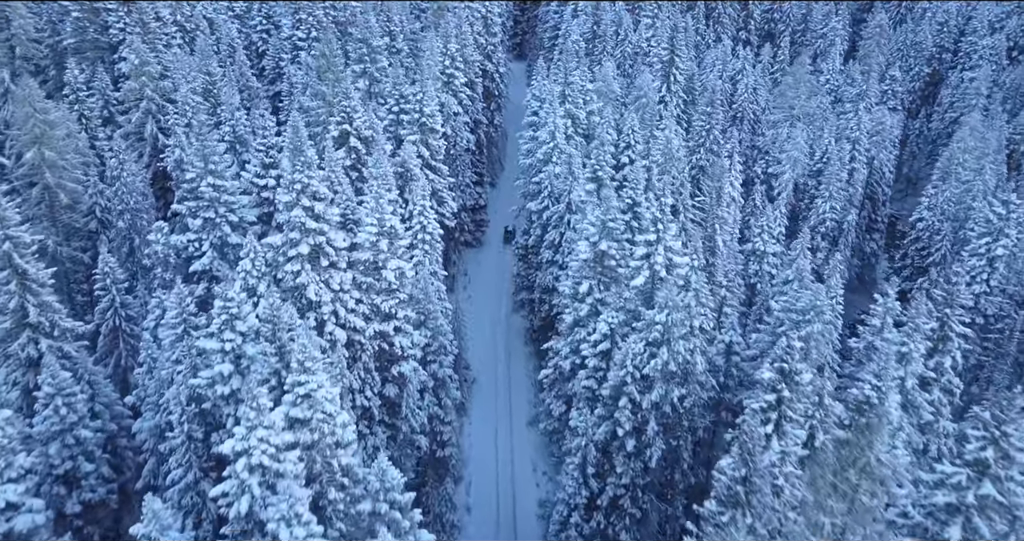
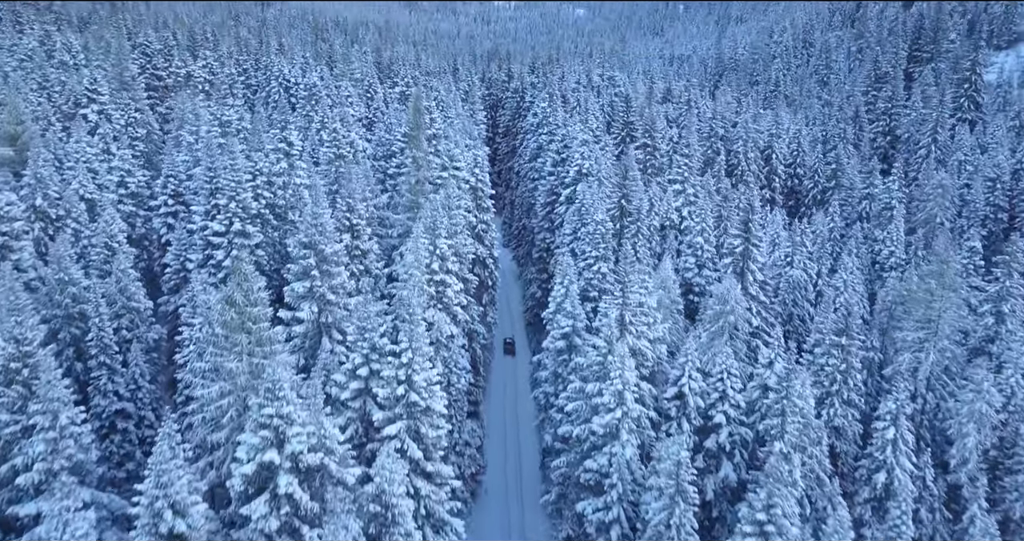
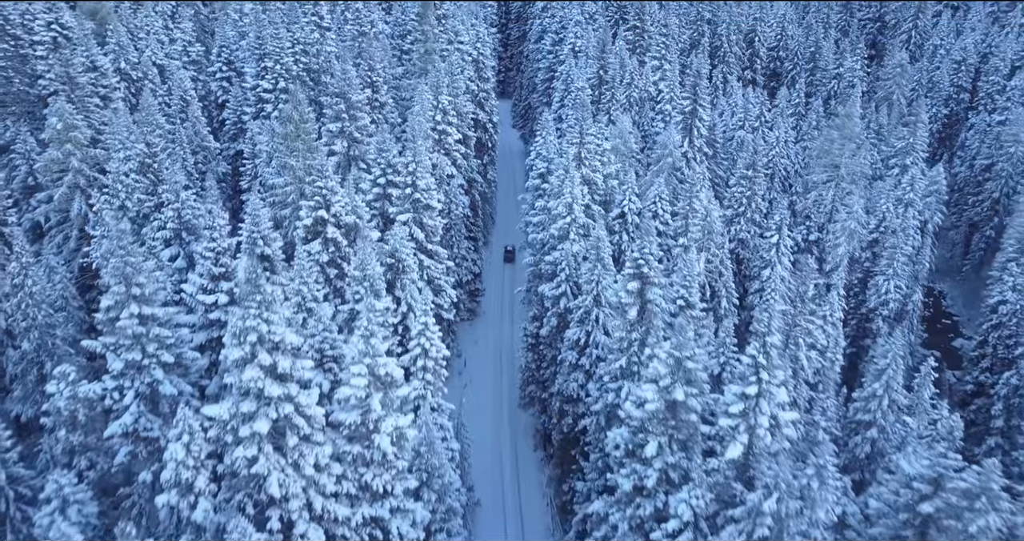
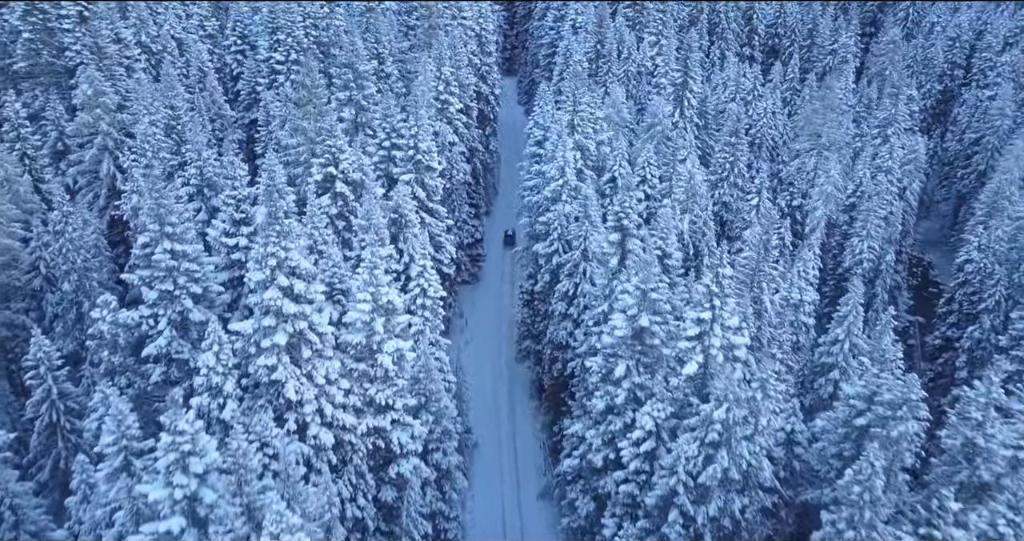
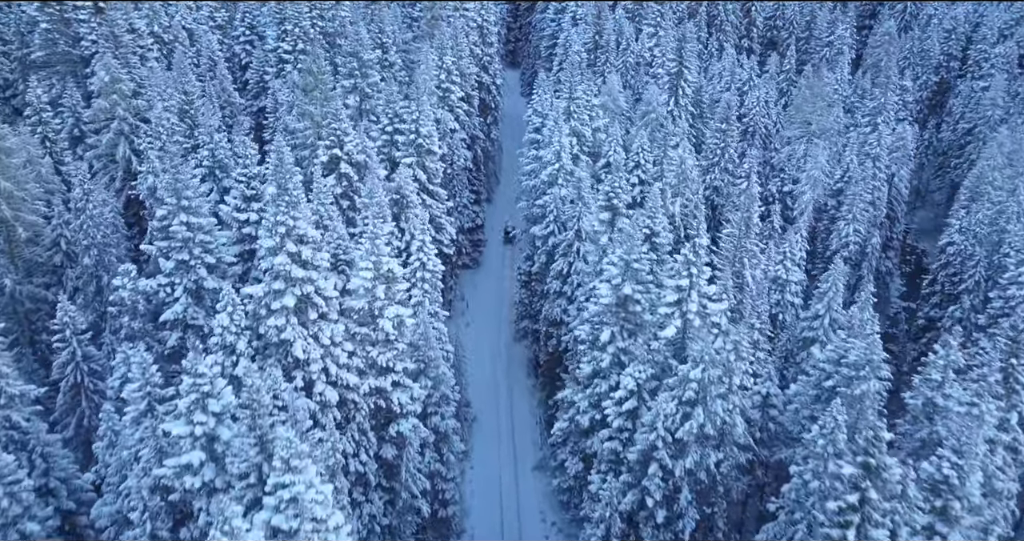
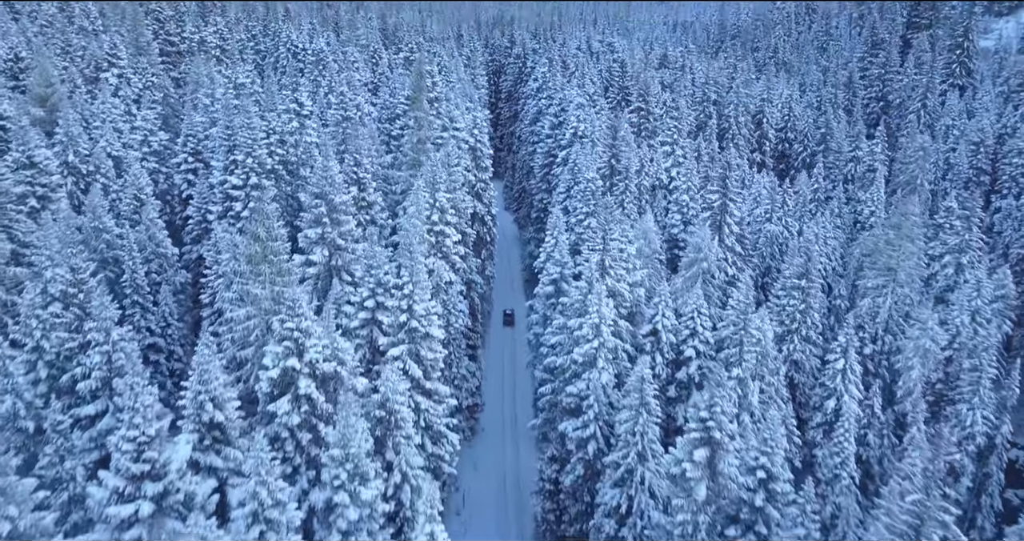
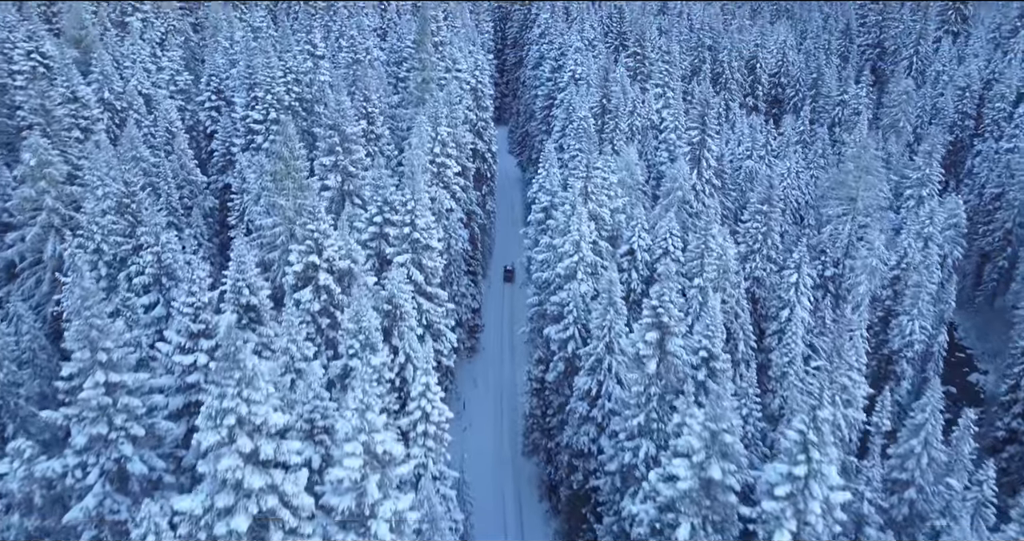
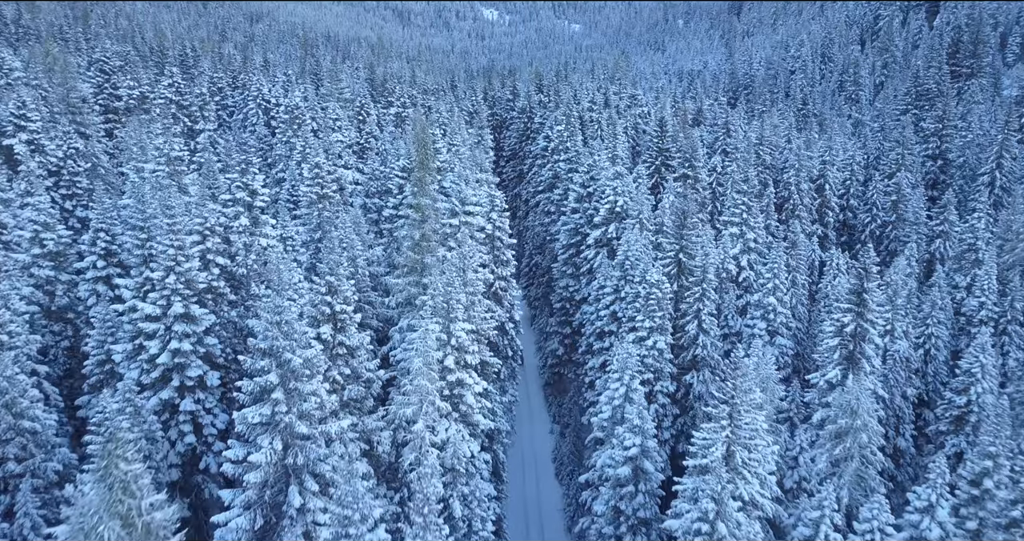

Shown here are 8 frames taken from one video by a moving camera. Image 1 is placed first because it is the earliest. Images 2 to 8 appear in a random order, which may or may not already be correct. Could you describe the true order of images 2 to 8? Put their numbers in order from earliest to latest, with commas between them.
5, 4, 3, 7, 6, 2, 8
